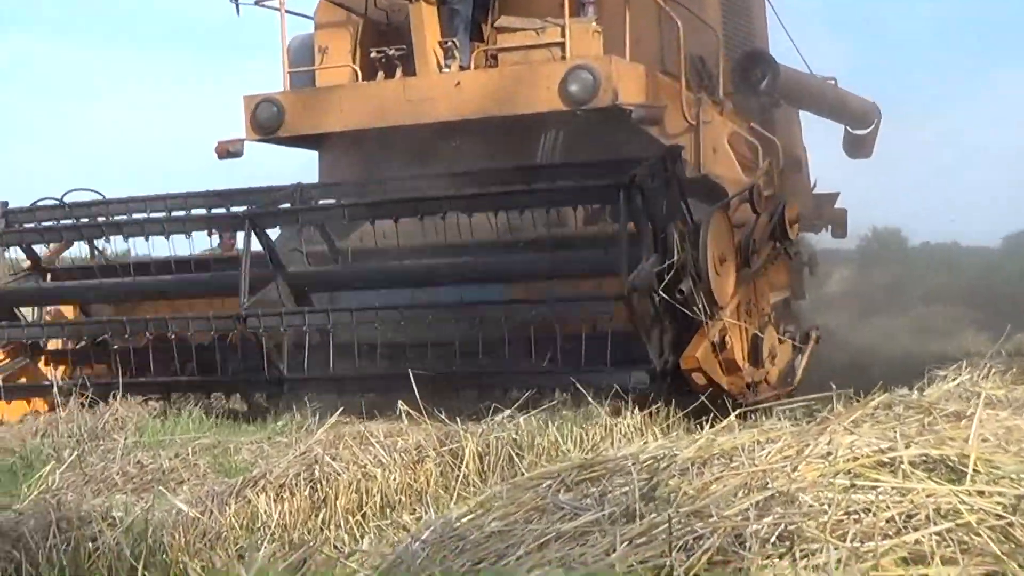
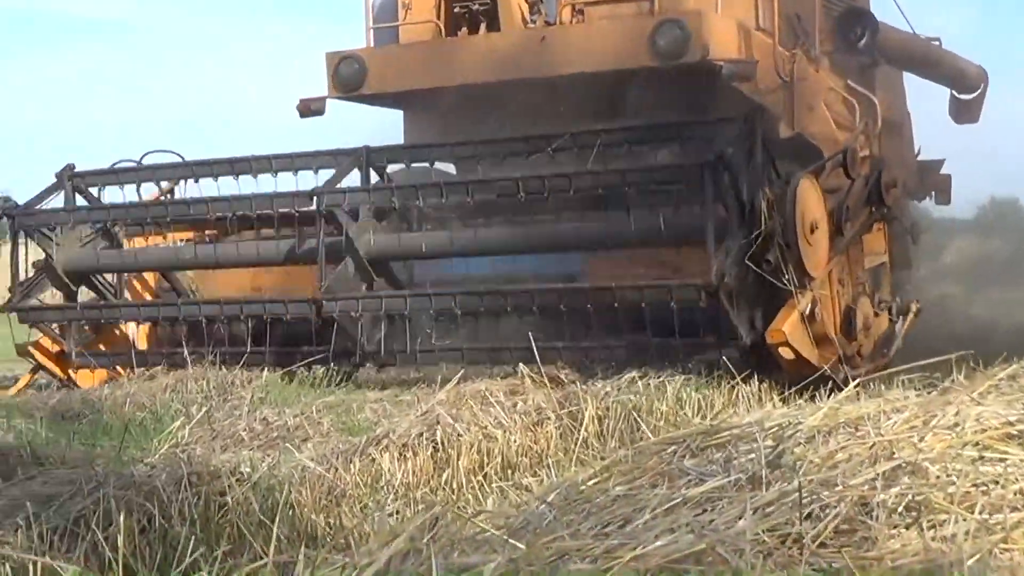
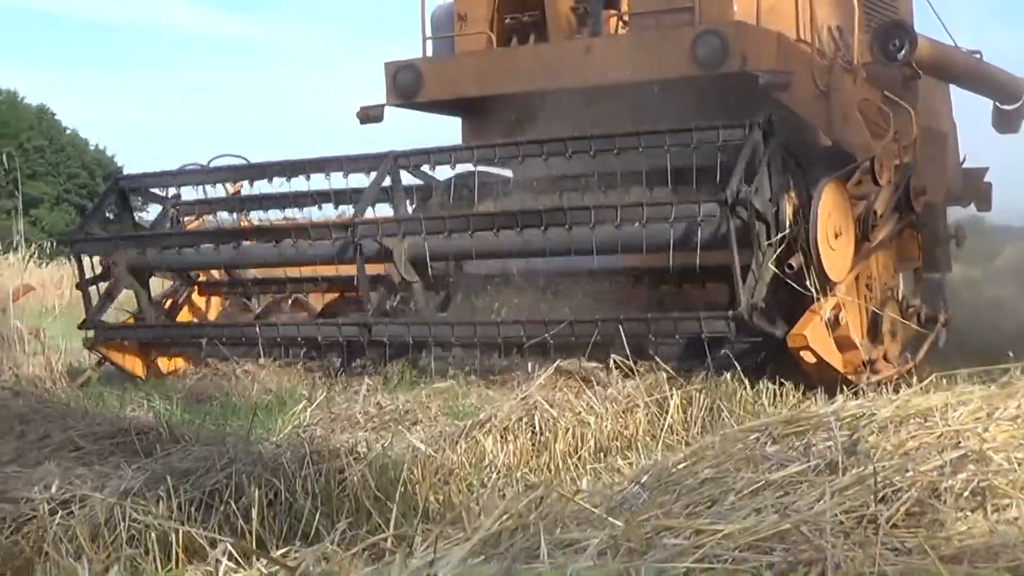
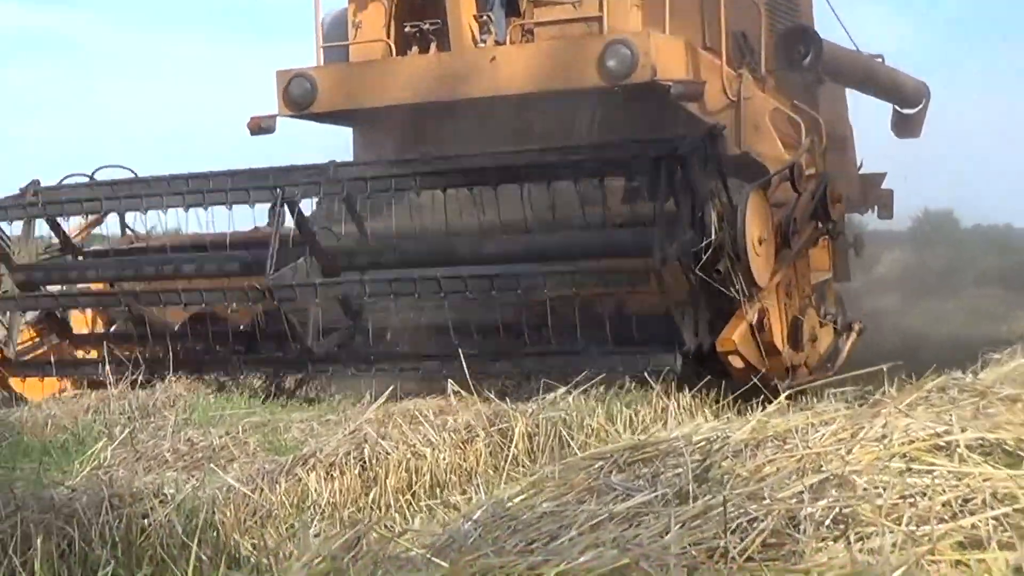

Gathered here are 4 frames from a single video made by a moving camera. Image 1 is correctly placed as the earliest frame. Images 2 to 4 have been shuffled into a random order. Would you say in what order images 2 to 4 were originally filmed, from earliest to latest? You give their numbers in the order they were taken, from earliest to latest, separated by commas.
4, 2, 3
